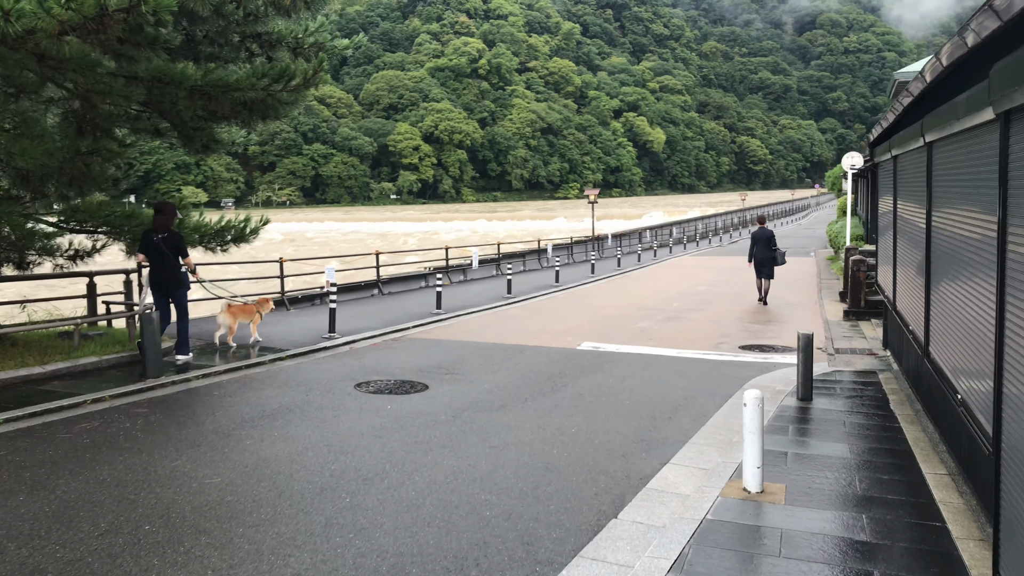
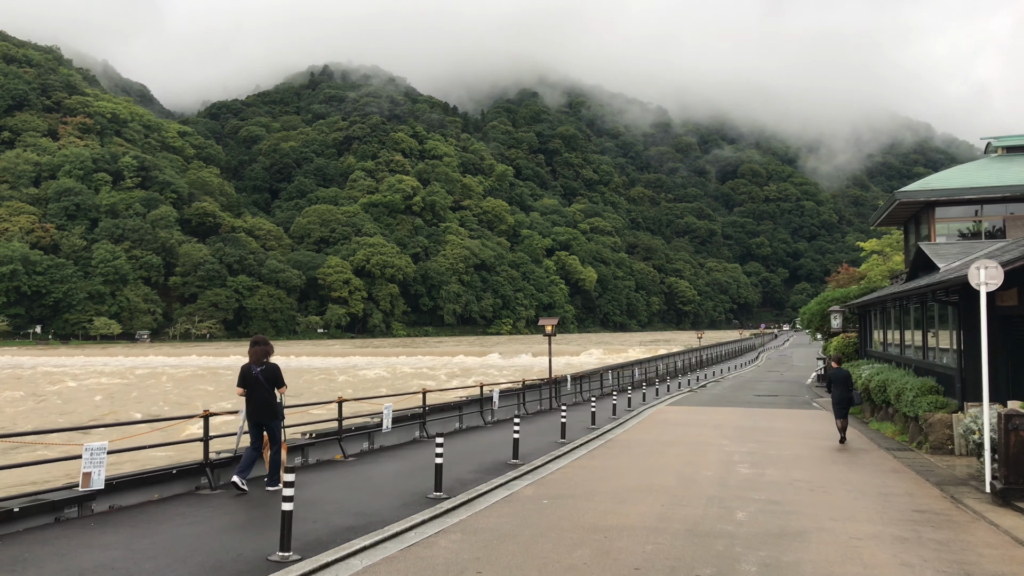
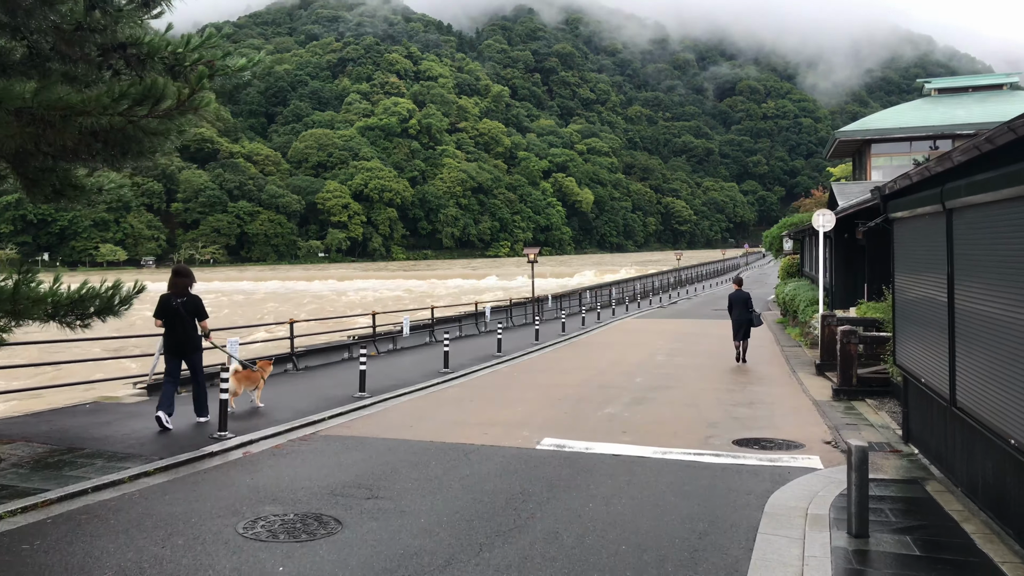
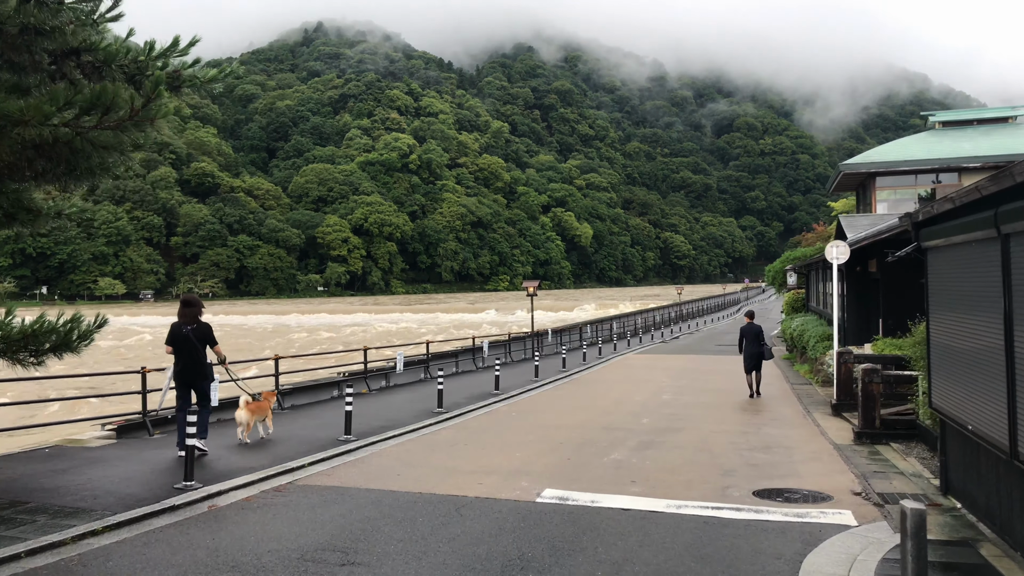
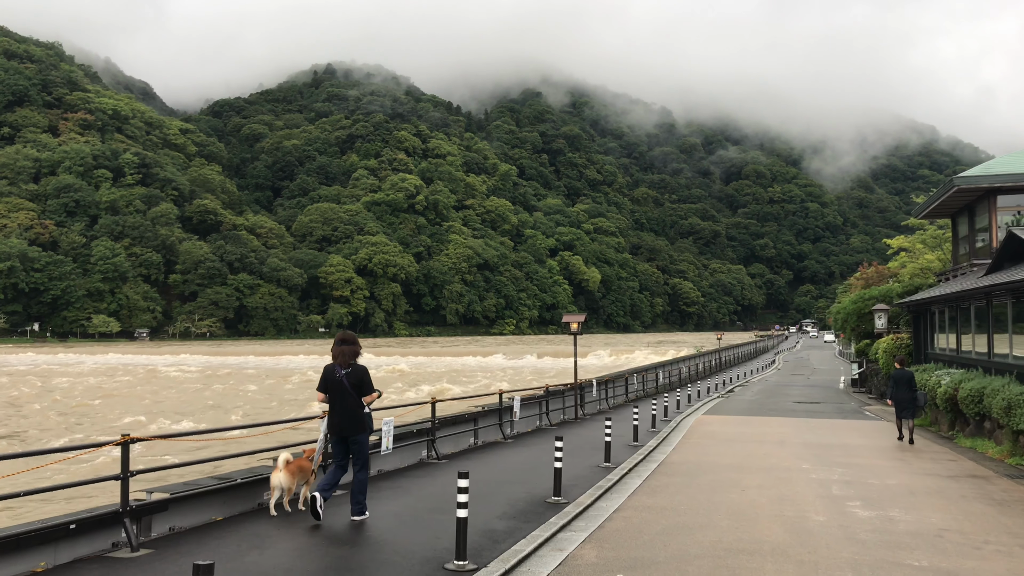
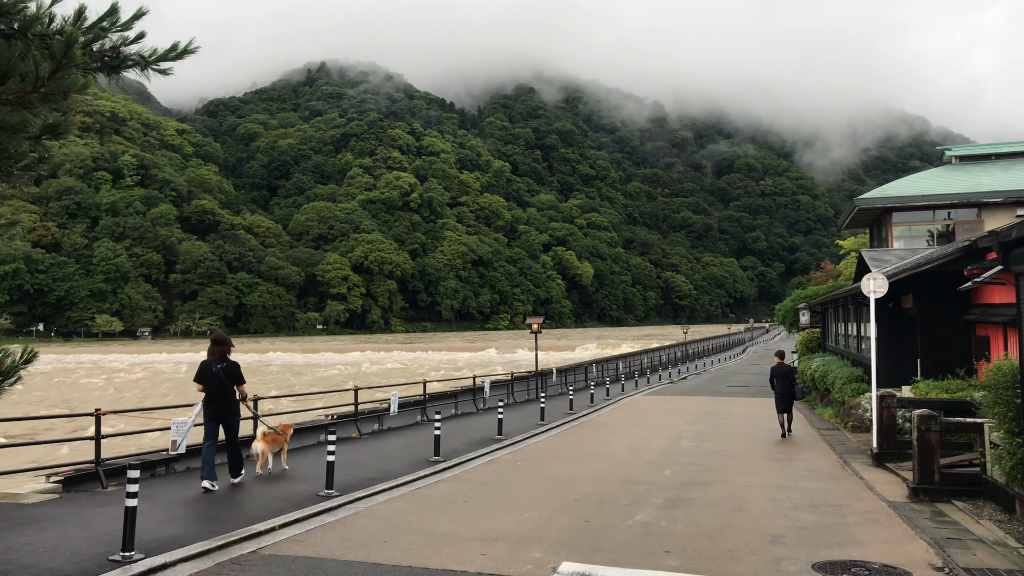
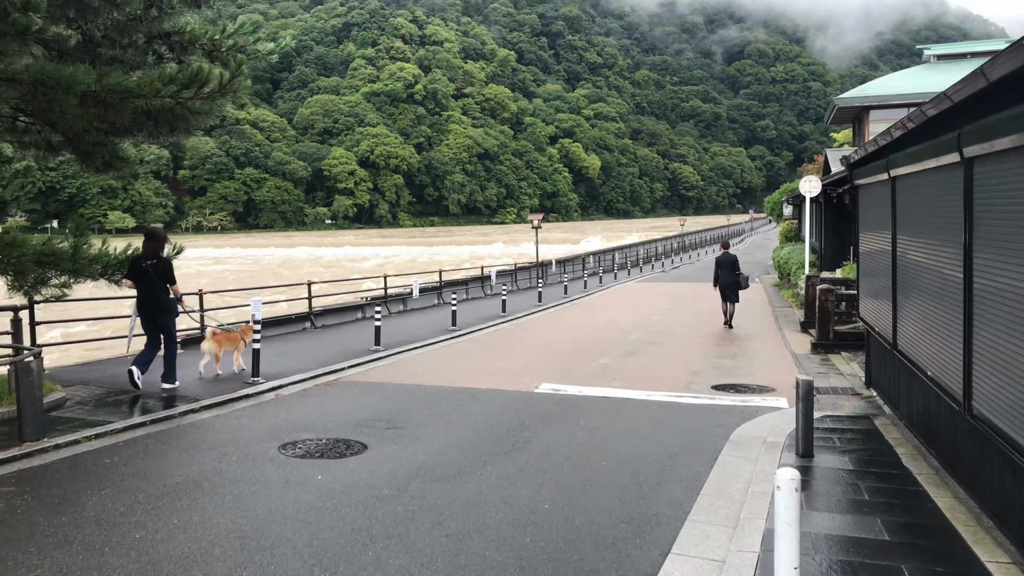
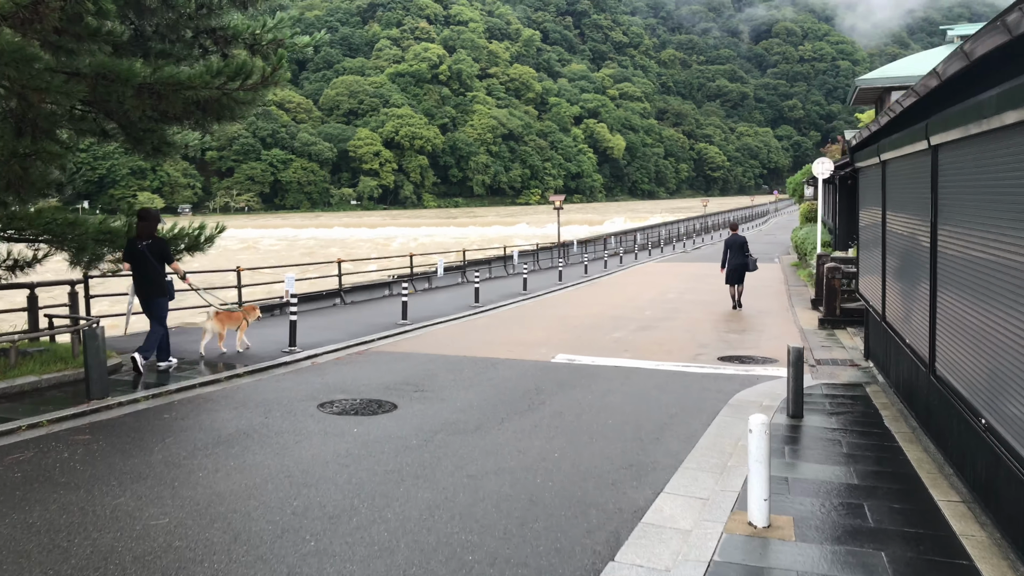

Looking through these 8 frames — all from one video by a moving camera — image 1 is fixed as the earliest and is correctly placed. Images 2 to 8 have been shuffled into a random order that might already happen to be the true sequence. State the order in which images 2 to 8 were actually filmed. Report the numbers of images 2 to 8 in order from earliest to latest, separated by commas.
8, 7, 3, 4, 6, 2, 5
